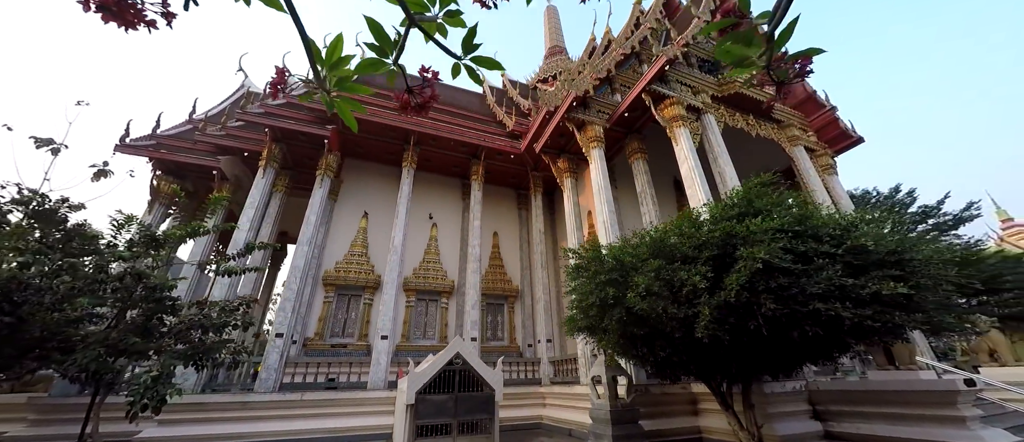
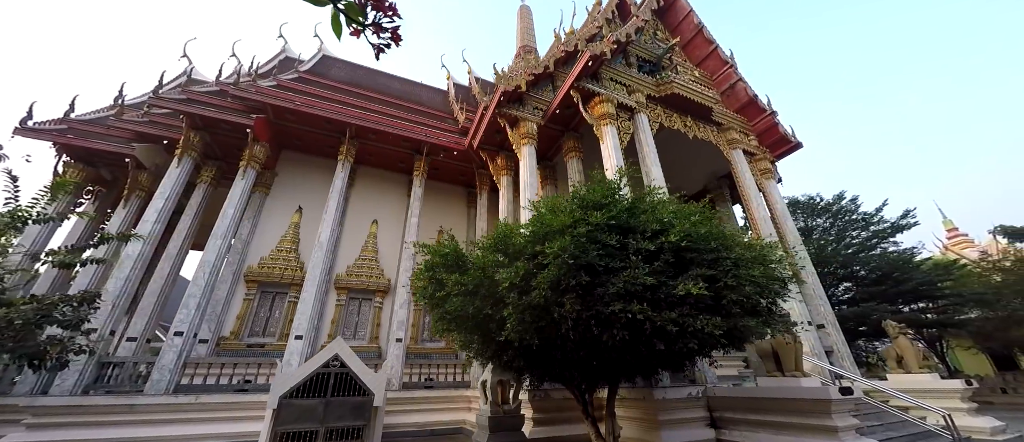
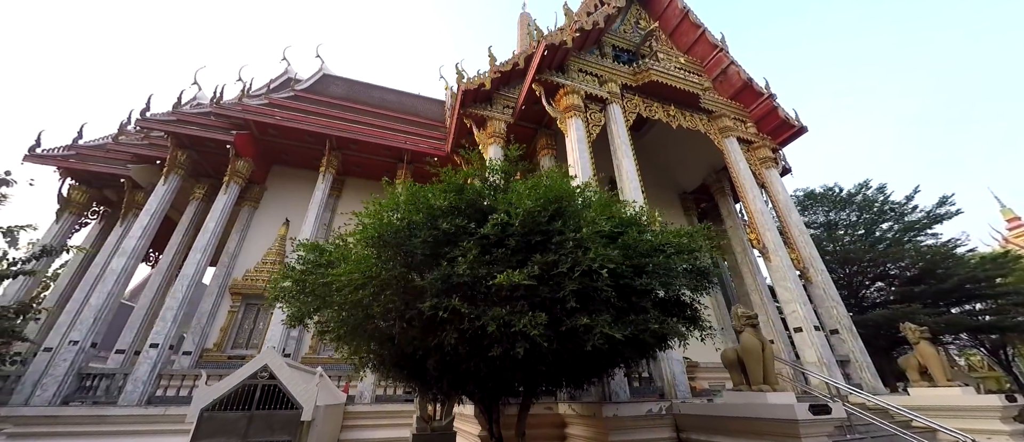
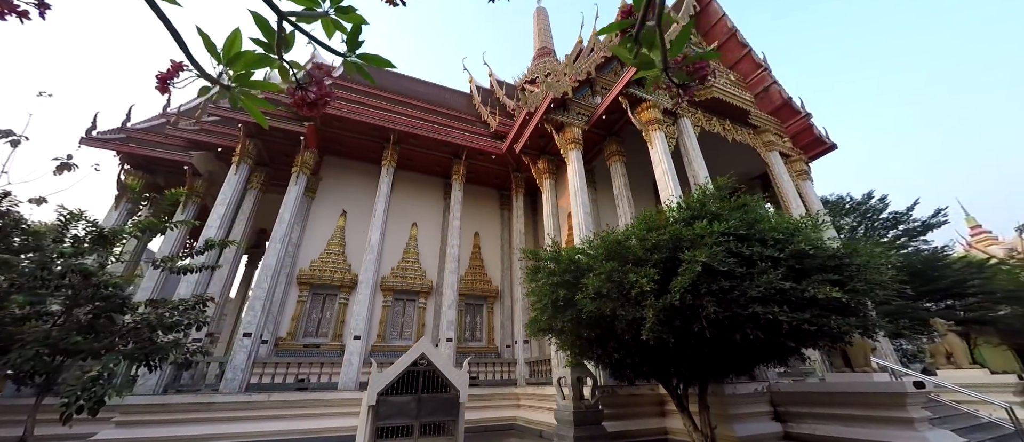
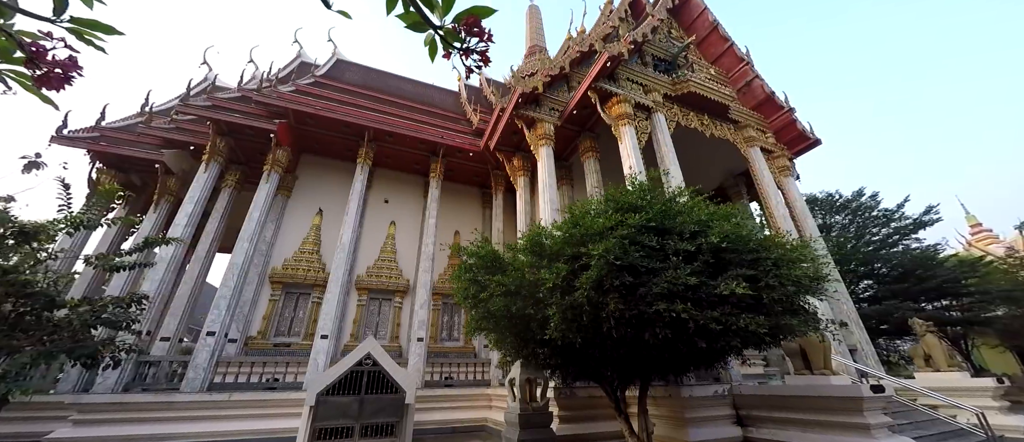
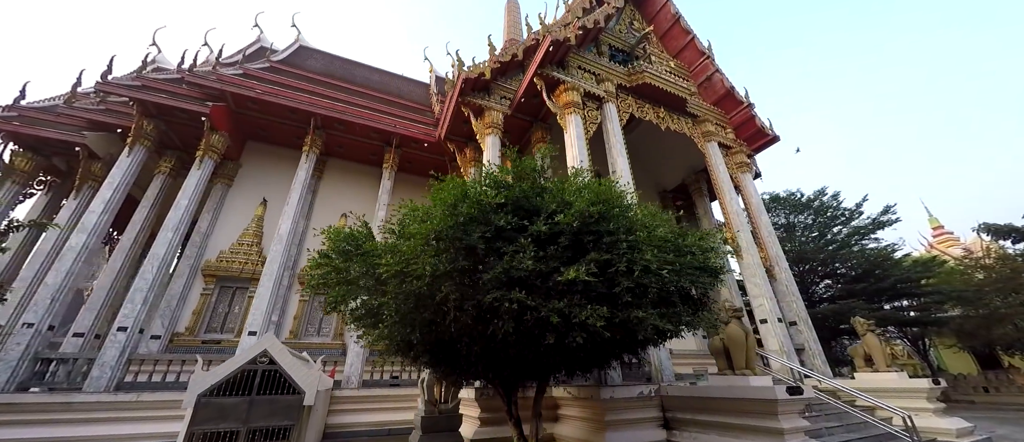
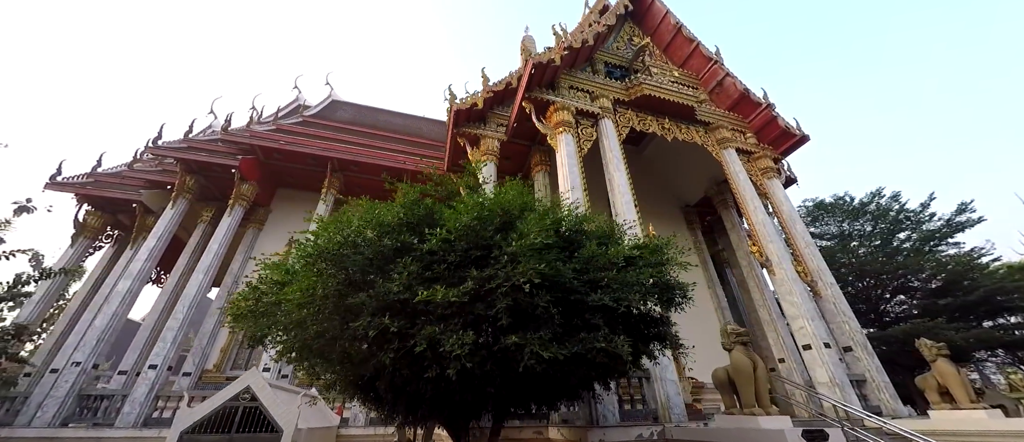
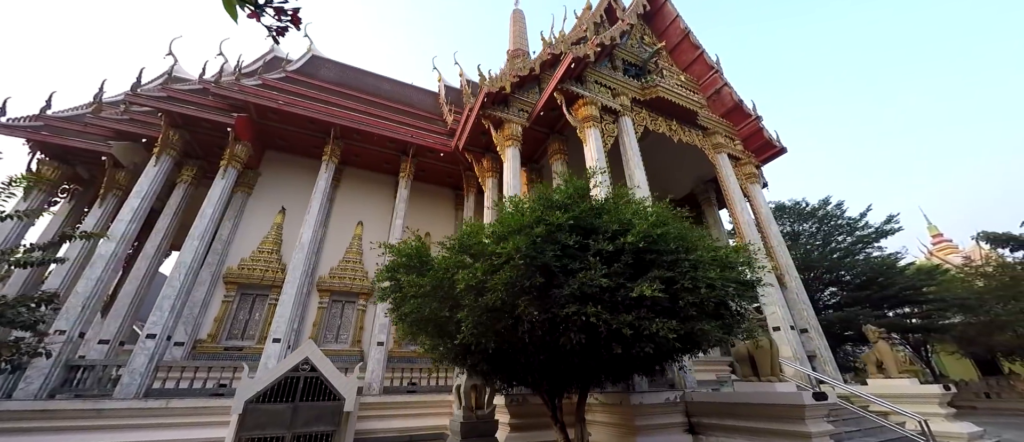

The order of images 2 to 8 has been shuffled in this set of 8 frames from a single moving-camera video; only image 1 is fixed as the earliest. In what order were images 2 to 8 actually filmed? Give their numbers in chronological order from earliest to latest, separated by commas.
4, 5, 2, 8, 6, 3, 7
